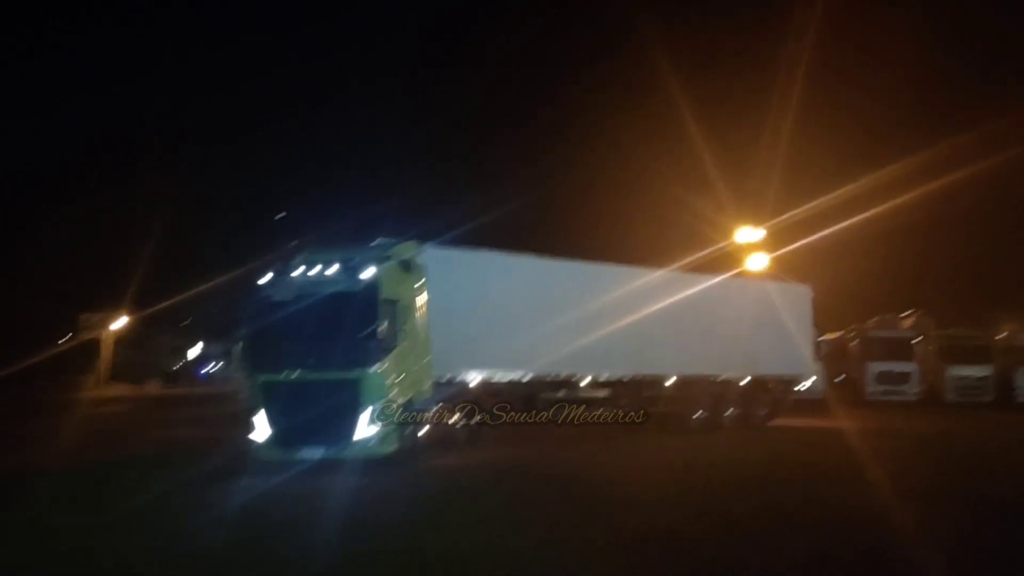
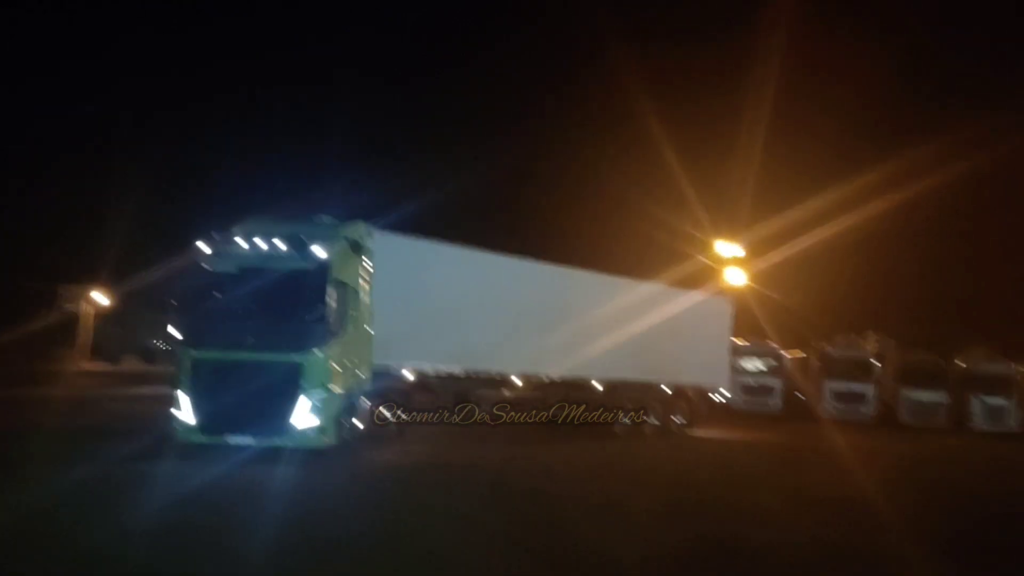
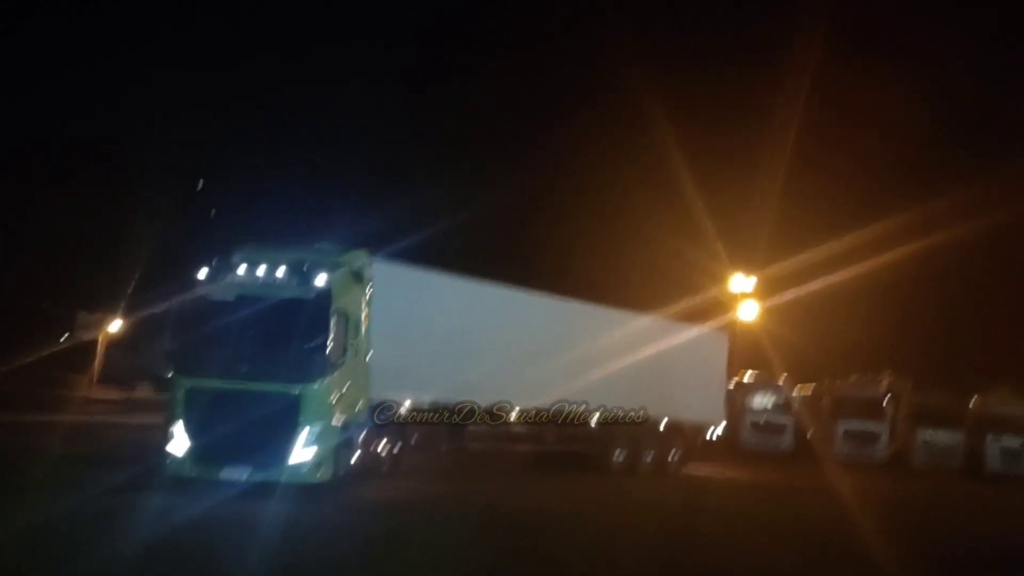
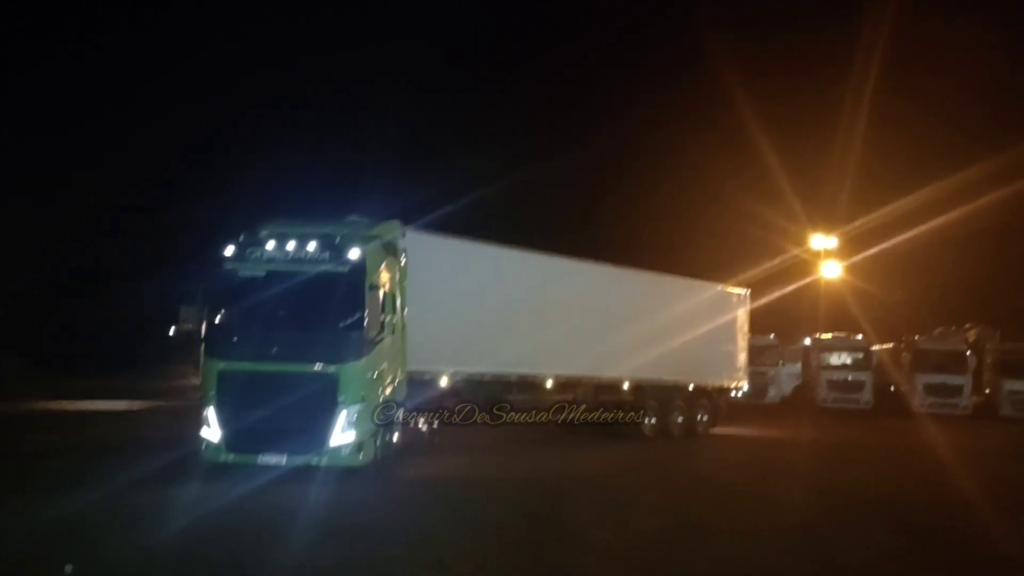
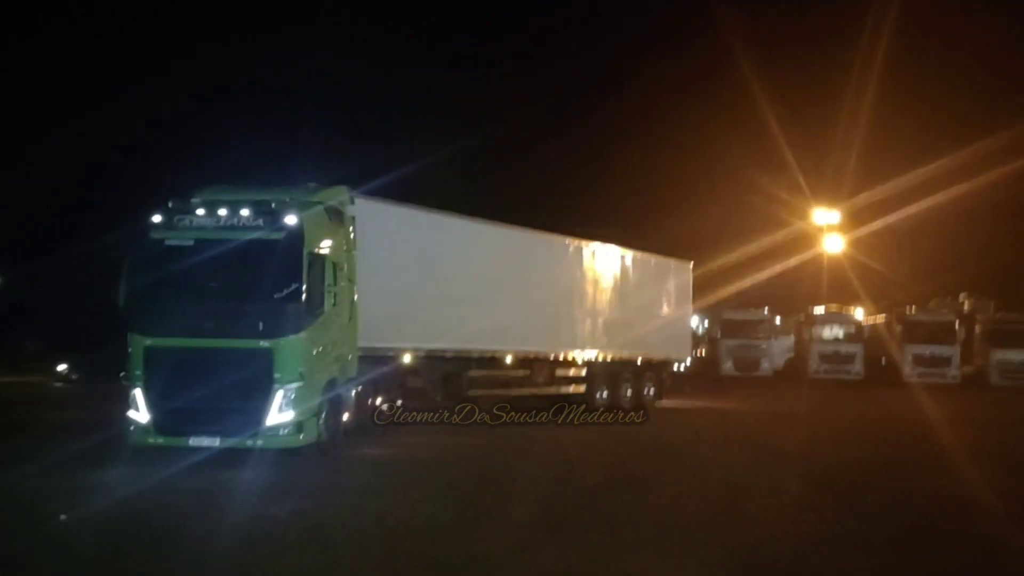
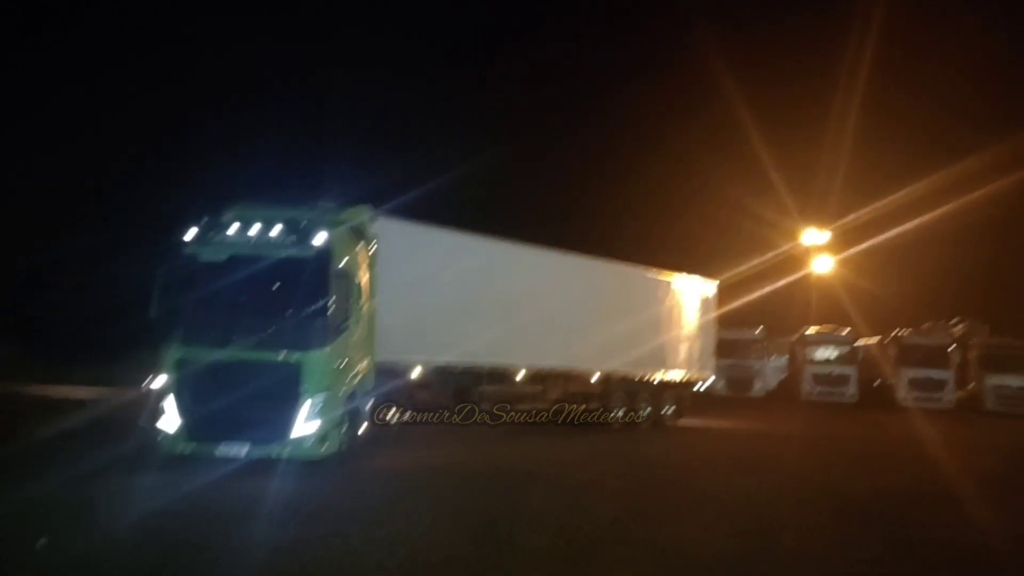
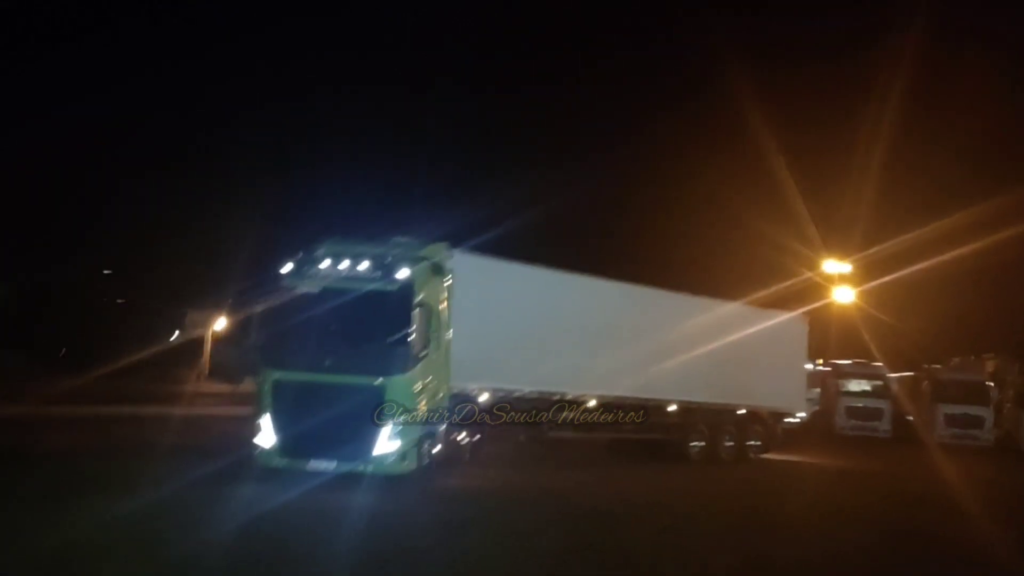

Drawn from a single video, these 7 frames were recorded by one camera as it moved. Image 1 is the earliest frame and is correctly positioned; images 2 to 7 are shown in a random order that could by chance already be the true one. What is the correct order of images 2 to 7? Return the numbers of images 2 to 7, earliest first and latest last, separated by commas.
2, 3, 7, 4, 6, 5
